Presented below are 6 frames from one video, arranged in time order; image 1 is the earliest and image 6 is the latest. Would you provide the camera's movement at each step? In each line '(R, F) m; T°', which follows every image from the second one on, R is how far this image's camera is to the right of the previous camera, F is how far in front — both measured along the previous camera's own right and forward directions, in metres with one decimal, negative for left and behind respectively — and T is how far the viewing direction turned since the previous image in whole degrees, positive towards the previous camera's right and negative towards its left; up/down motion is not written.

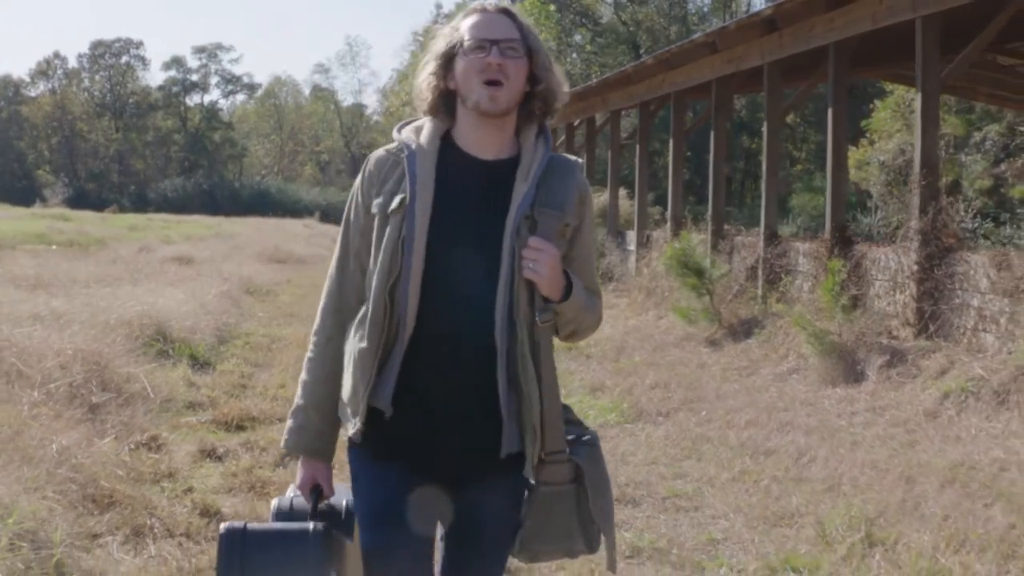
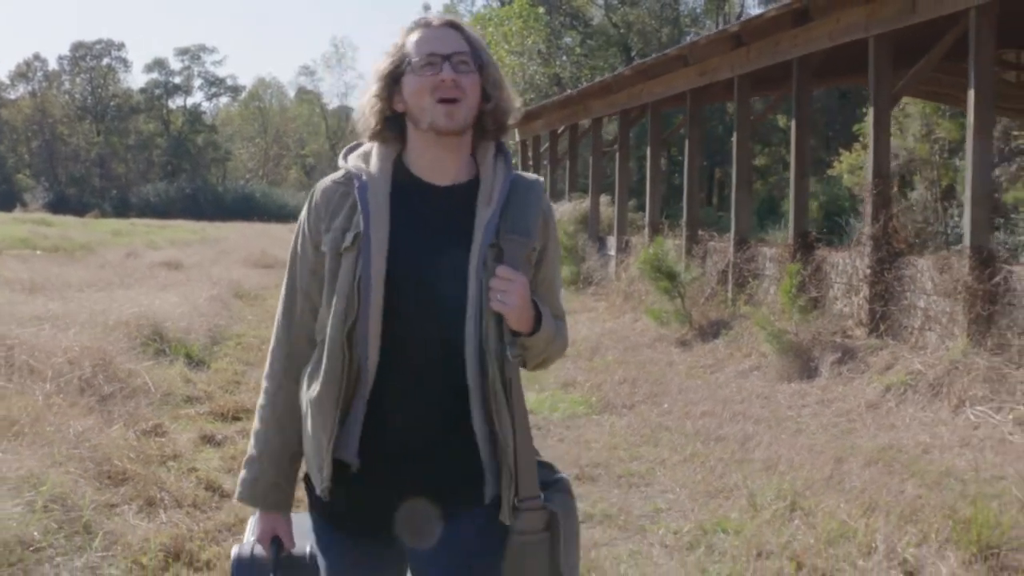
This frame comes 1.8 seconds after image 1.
(+0.1, -0.6) m; +1°
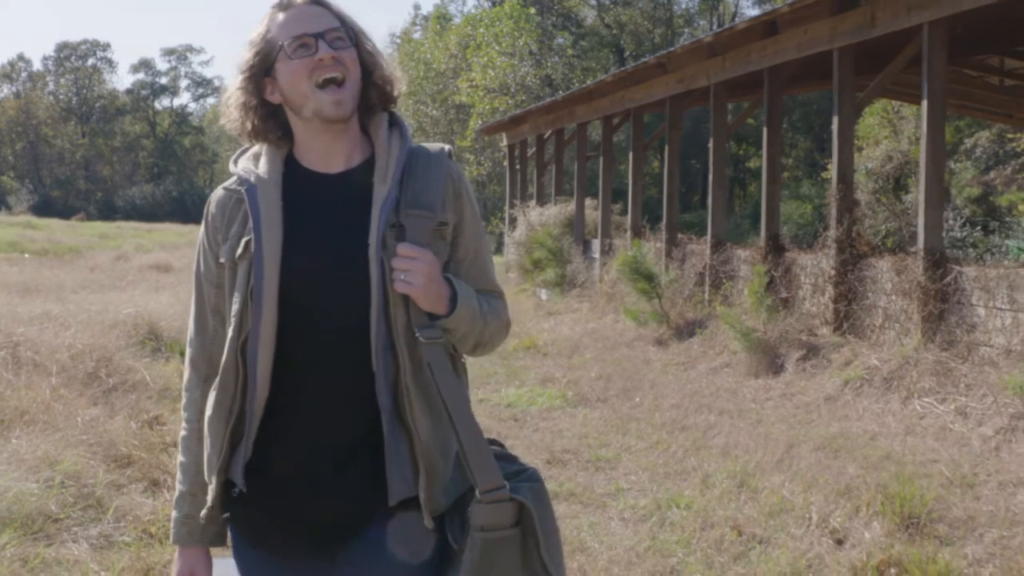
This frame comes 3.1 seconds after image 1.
(+0.1, -0.5) m; +1°
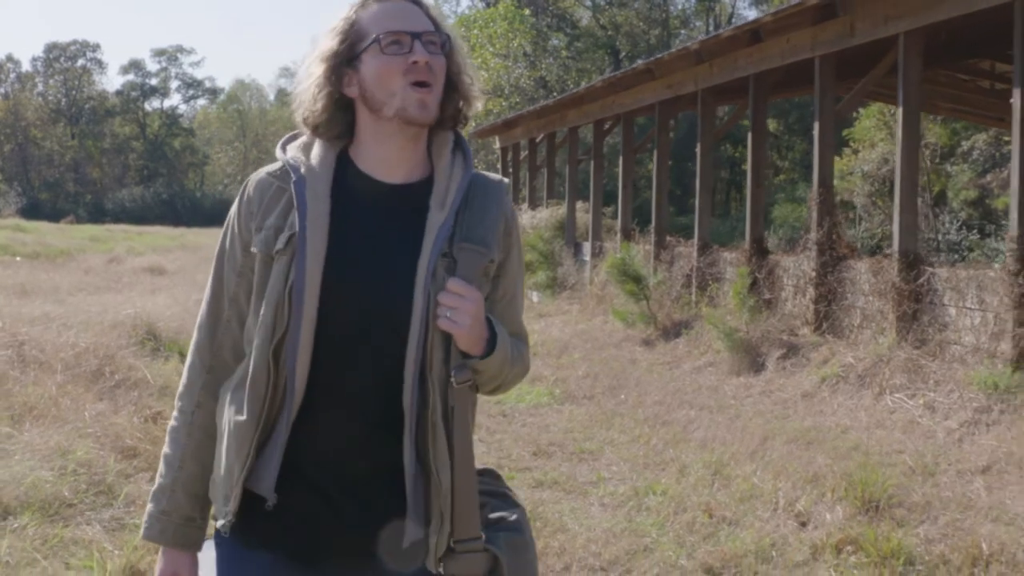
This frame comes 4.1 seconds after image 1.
(0.0, -0.3) m; 0°
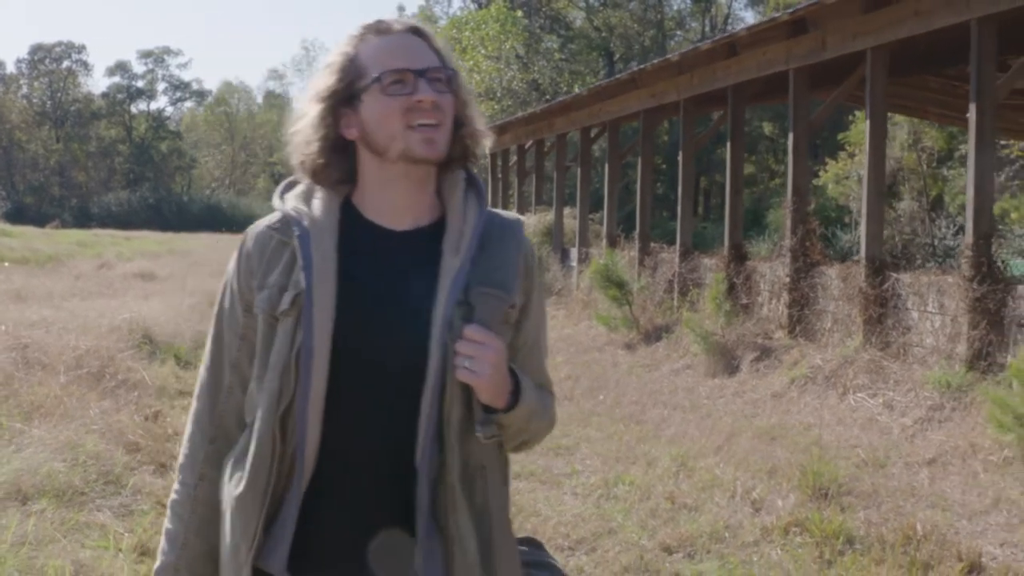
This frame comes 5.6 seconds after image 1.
(+0.1, -0.4) m; 0°
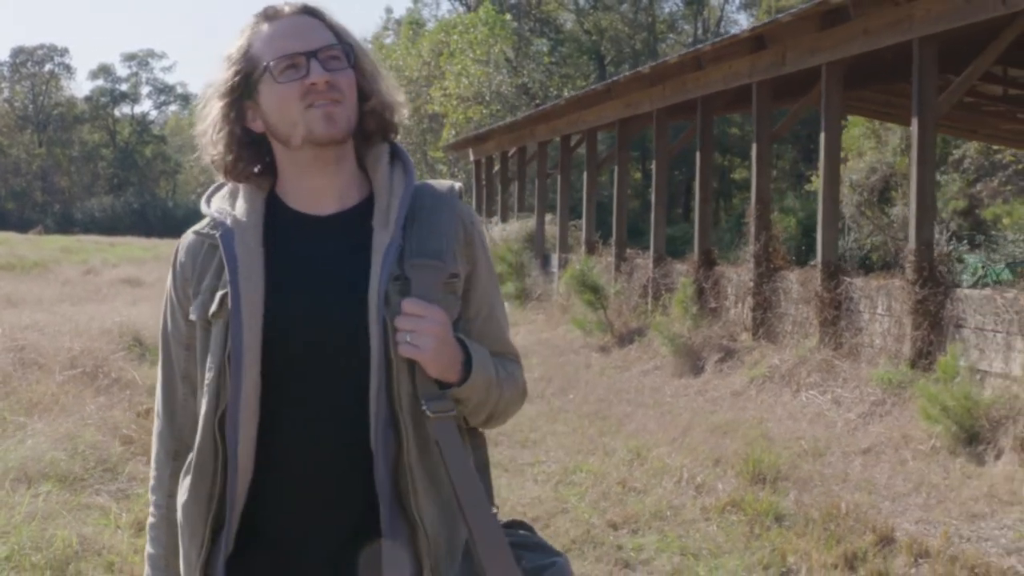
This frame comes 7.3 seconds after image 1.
(+0.1, -0.5) m; +1°
